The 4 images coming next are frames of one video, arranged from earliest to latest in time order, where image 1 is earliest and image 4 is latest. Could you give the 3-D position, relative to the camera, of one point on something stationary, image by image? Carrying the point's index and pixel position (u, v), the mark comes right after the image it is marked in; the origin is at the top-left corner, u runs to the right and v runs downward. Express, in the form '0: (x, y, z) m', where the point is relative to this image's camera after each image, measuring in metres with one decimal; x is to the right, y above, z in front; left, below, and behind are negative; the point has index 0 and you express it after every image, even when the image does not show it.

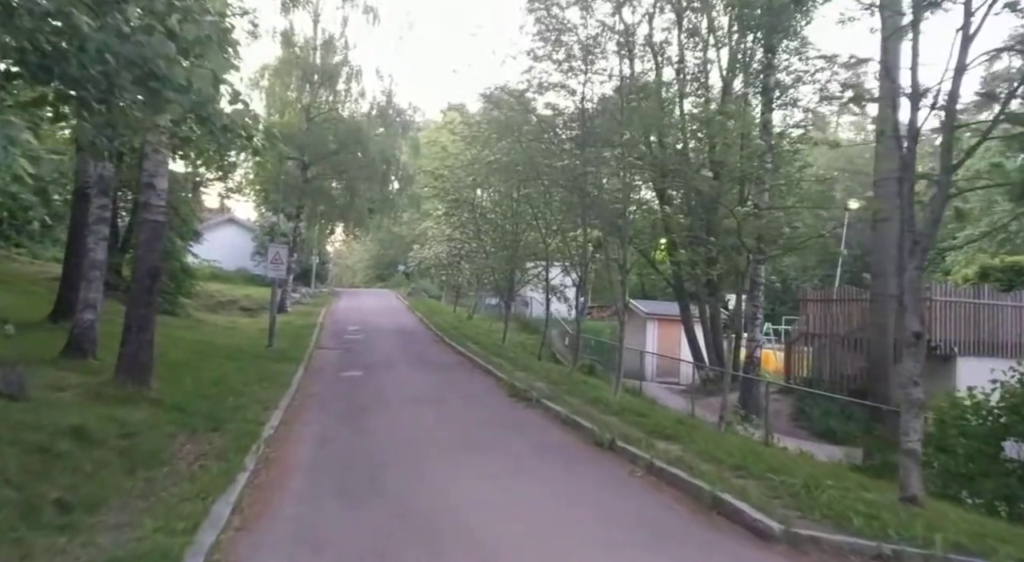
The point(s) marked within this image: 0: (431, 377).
0: (-1.7, -2.1, +13.2) m
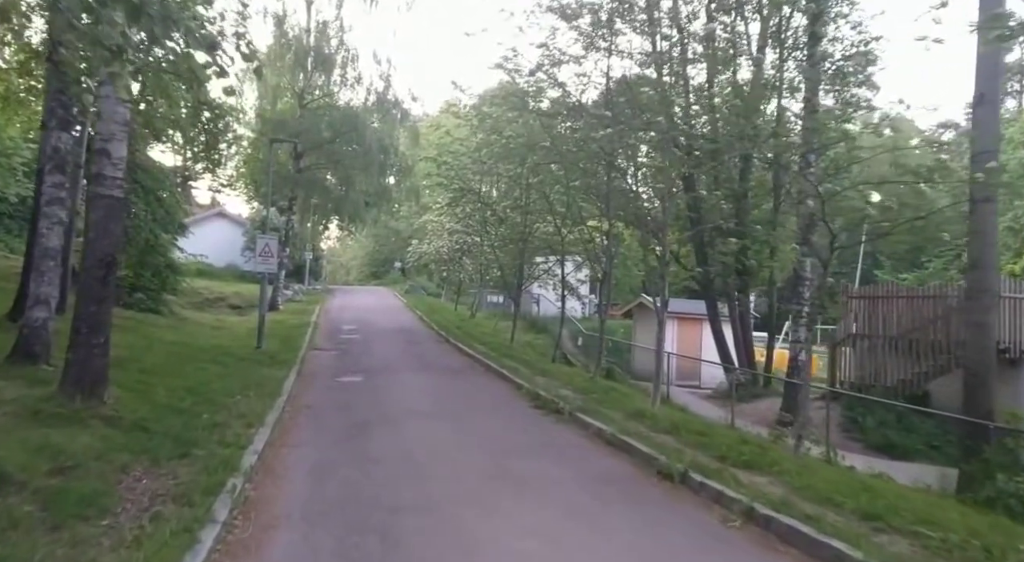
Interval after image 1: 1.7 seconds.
0: (-1.4, -1.9, +11.7) m
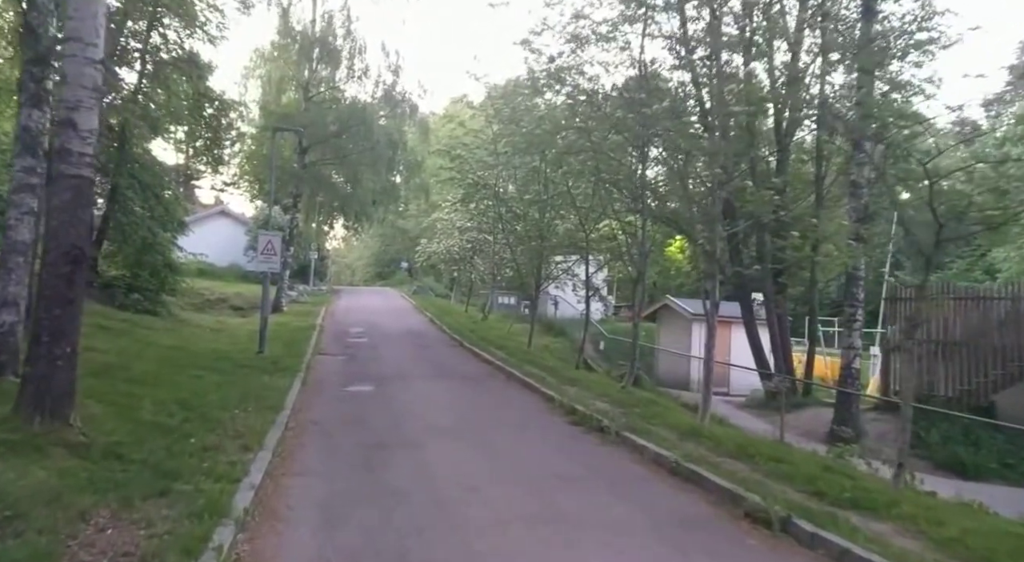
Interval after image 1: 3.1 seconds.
0: (-0.9, -1.9, +10.6) m
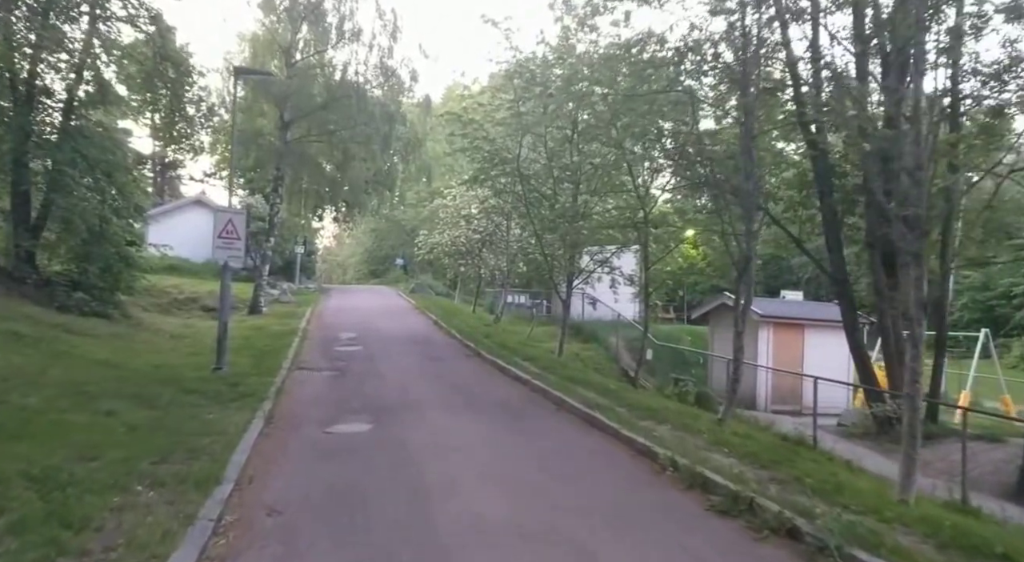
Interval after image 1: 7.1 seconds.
0: (-0.1, -1.8, +7.1) m
